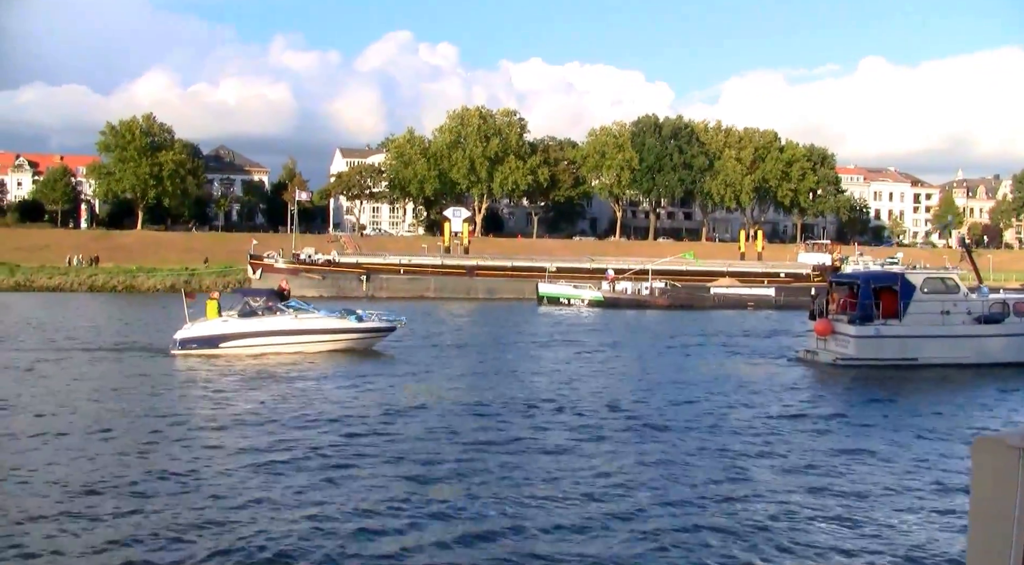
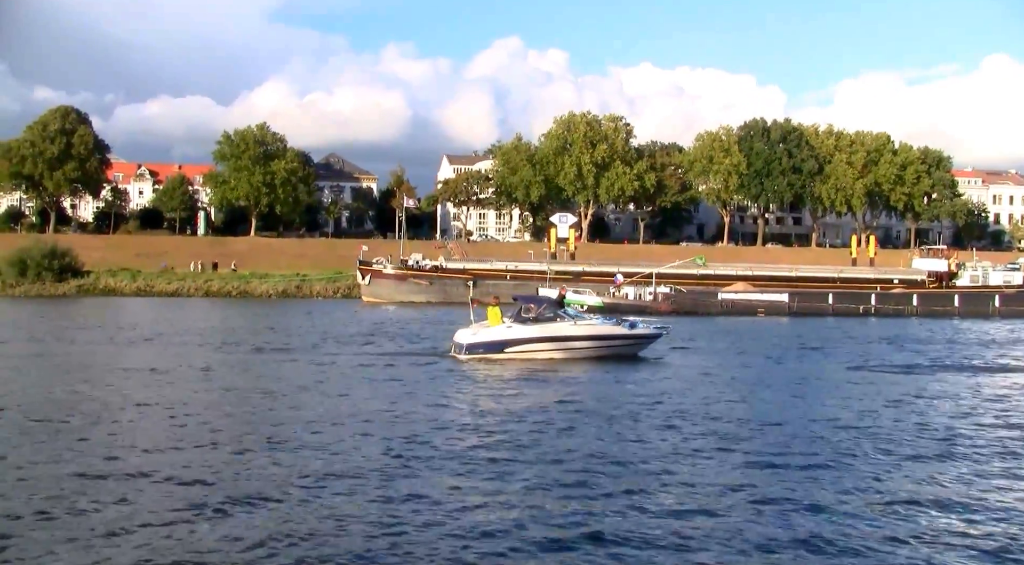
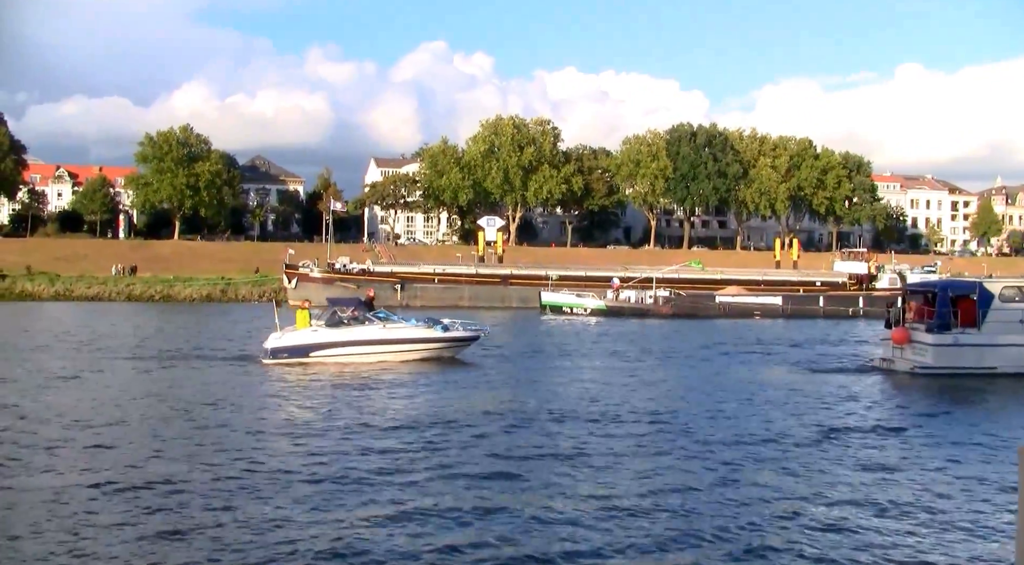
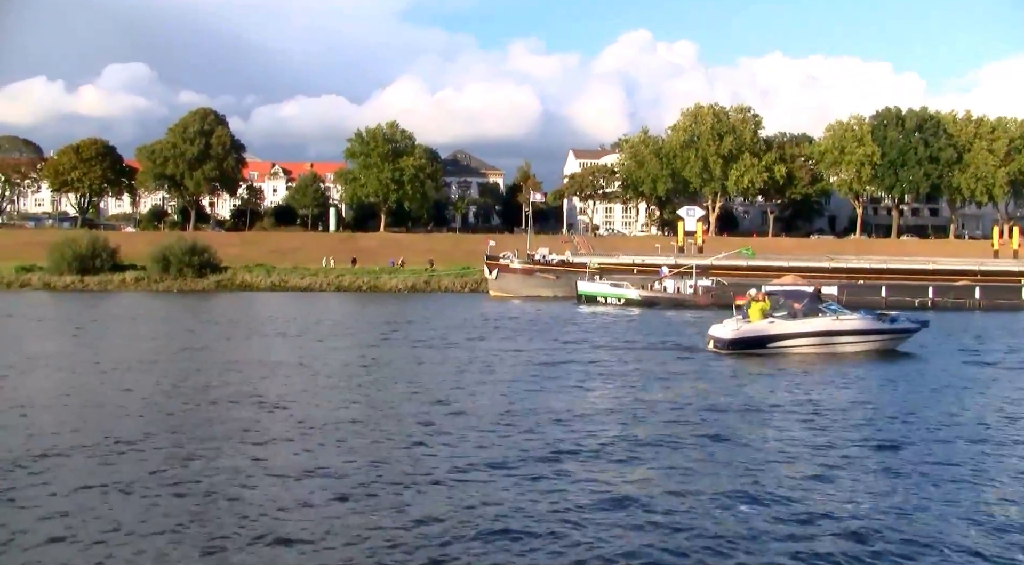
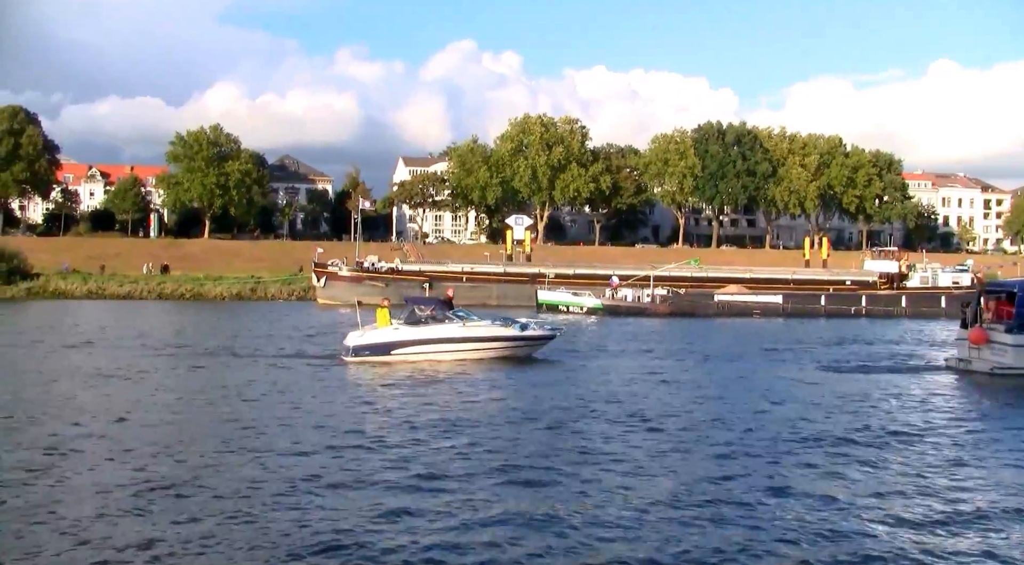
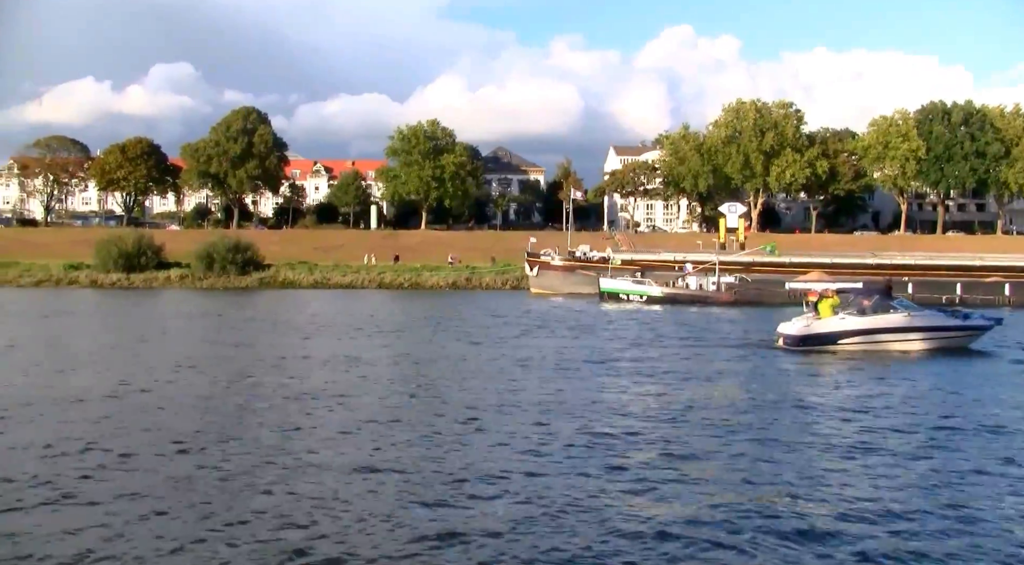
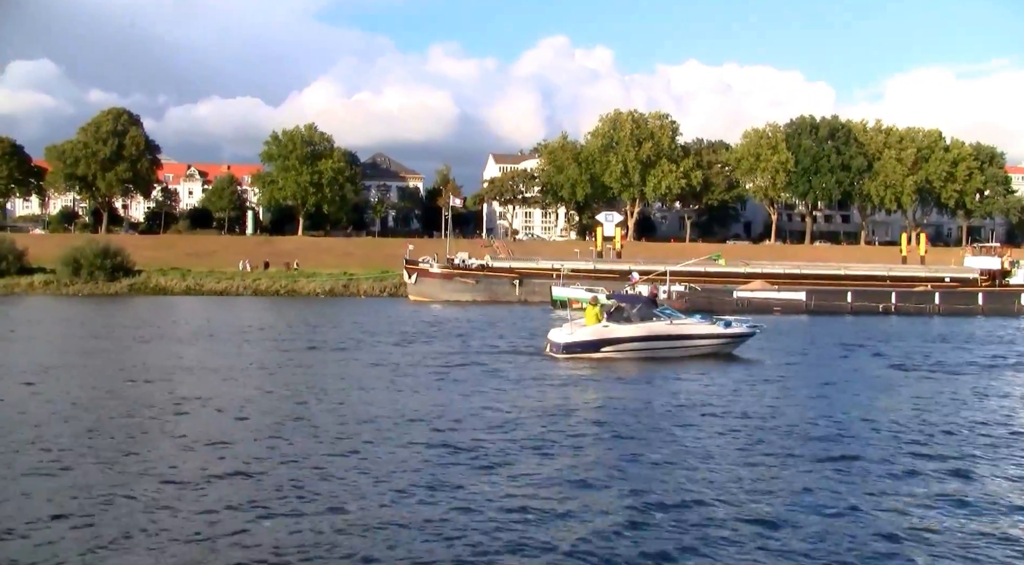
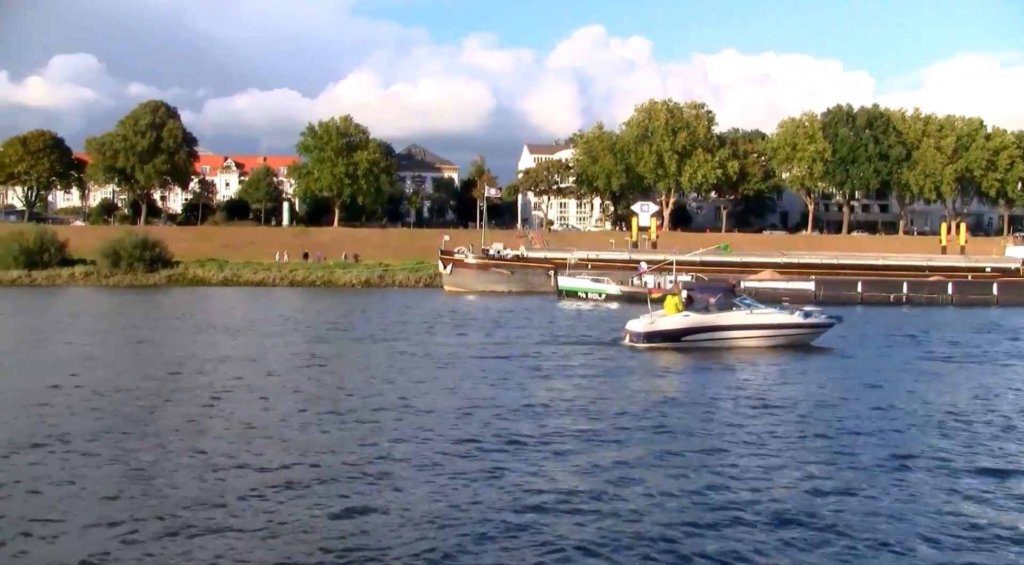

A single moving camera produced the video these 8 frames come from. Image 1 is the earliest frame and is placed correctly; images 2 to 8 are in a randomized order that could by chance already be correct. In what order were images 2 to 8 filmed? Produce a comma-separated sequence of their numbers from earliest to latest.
3, 5, 2, 7, 8, 4, 6
